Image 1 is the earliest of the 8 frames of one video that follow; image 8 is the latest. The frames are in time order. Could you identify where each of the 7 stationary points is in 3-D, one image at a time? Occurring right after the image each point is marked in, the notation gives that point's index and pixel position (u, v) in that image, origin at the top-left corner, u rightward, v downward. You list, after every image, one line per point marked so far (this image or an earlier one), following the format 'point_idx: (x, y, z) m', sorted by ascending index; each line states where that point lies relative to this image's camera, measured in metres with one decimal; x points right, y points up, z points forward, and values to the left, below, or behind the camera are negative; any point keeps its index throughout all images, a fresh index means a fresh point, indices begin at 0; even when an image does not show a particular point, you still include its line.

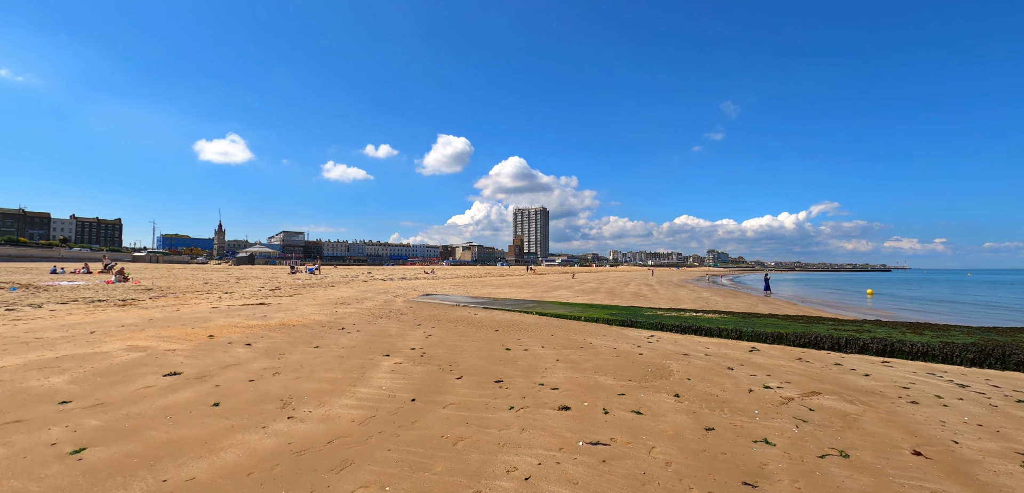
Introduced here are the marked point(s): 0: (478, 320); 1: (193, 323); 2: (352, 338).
0: (-1.2, -2.6, +15.3) m
1: (-11.1, -2.7, +14.9) m
2: (-4.3, -2.5, +11.5) m
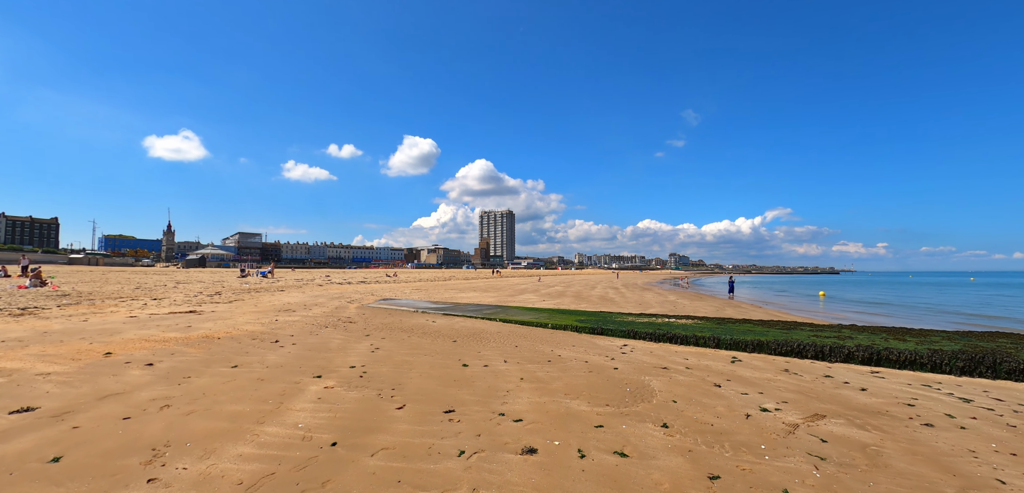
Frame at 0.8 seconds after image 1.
0: (-2.5, -2.7, +13.8) m
1: (-12.3, -2.7, +12.6) m
2: (-5.3, -2.5, +9.8) m
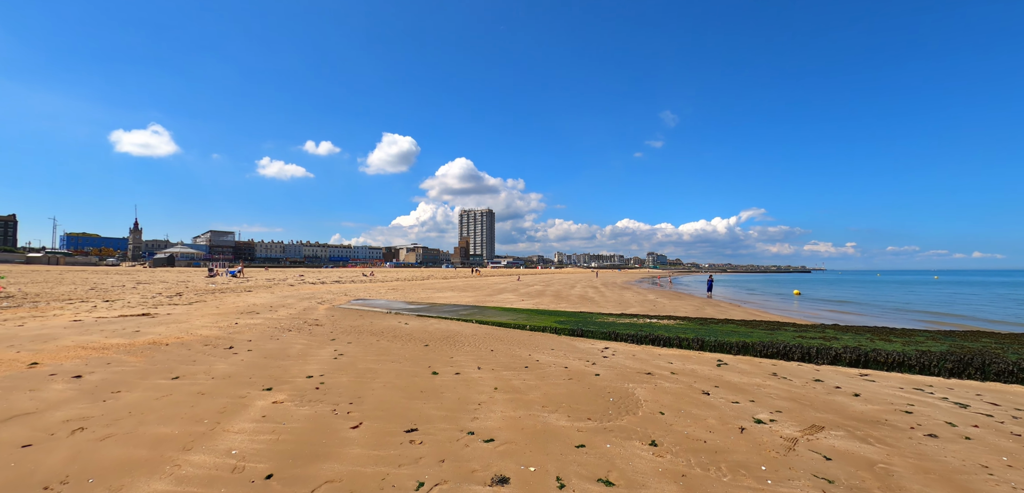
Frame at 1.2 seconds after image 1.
0: (-3.2, -2.6, +13.0) m
1: (-12.9, -2.6, +11.4) m
2: (-5.8, -2.4, +8.9) m
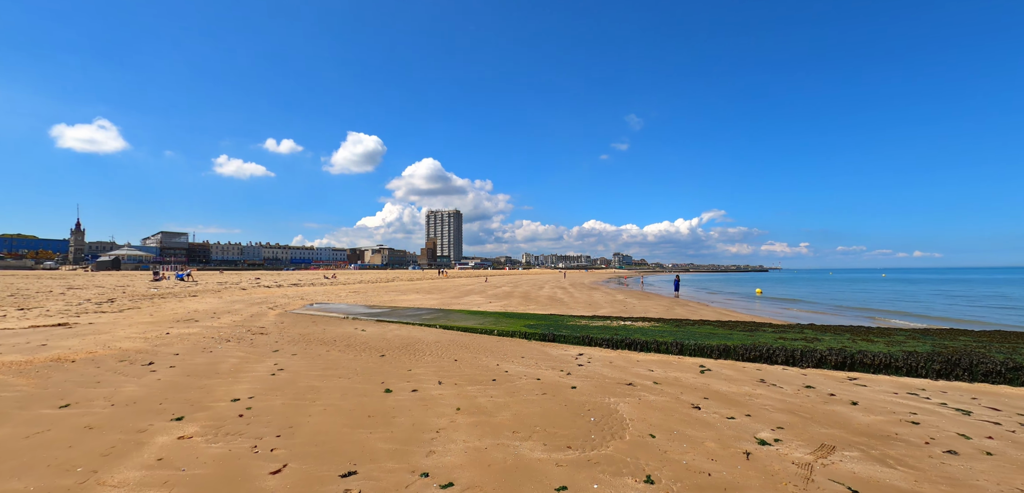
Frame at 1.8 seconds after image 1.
0: (-4.1, -2.6, +11.8) m
1: (-13.7, -2.6, +9.5) m
2: (-6.4, -2.4, +7.5) m
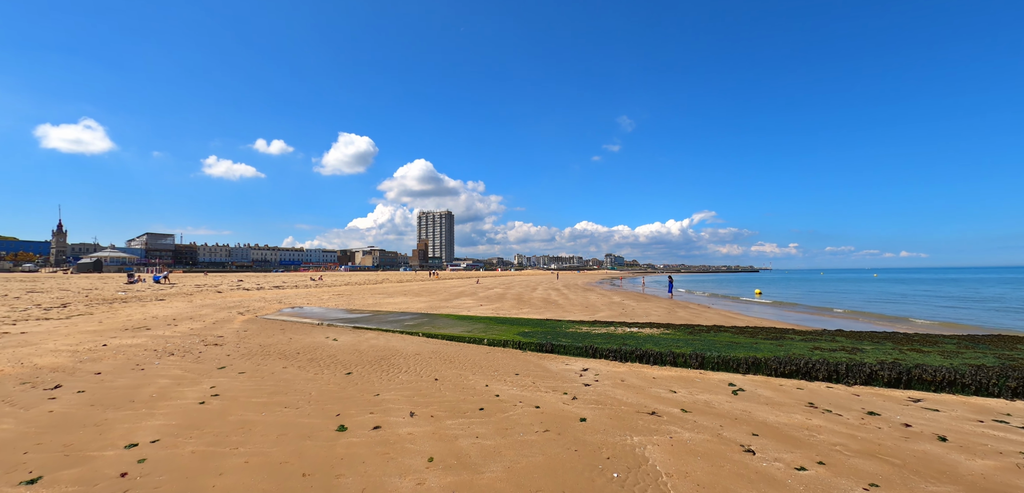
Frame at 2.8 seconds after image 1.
0: (-4.3, -2.5, +10.2) m
1: (-13.9, -2.5, +7.7) m
2: (-6.5, -2.3, +5.8) m
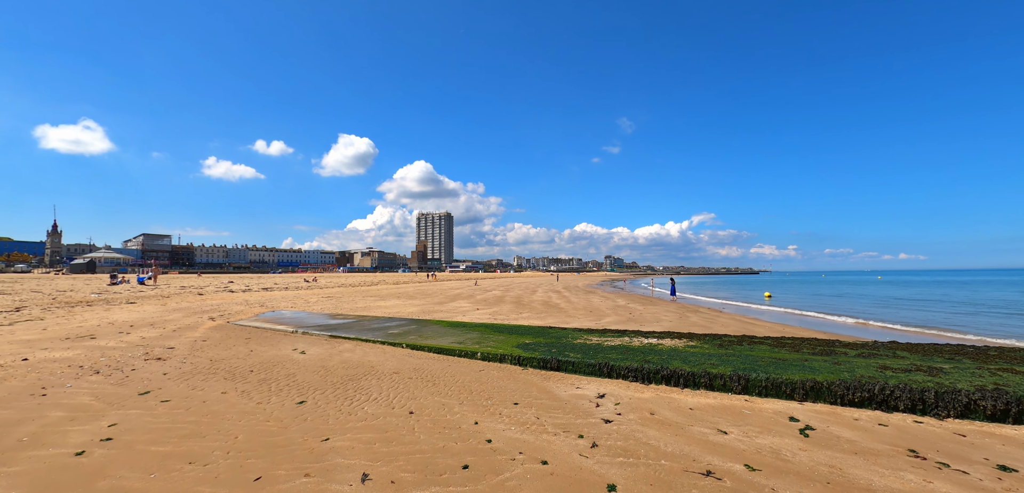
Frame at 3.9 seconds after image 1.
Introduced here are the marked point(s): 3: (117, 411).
0: (-4.3, -2.4, +8.5) m
1: (-13.9, -2.4, +5.9) m
2: (-6.5, -2.2, +4.1) m
3: (-5.4, -2.3, +5.9) m
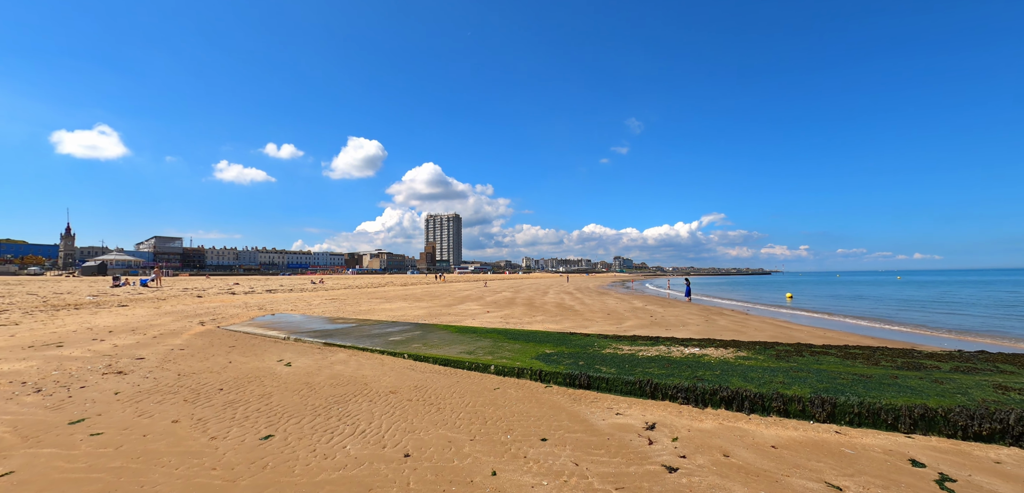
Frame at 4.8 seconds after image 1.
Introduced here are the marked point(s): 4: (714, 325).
0: (-3.9, -2.3, +7.1) m
1: (-13.6, -2.3, +4.8) m
2: (-6.3, -2.1, +2.8) m
3: (-5.1, -2.1, +4.5) m
4: (+8.8, -3.4, +18.6) m
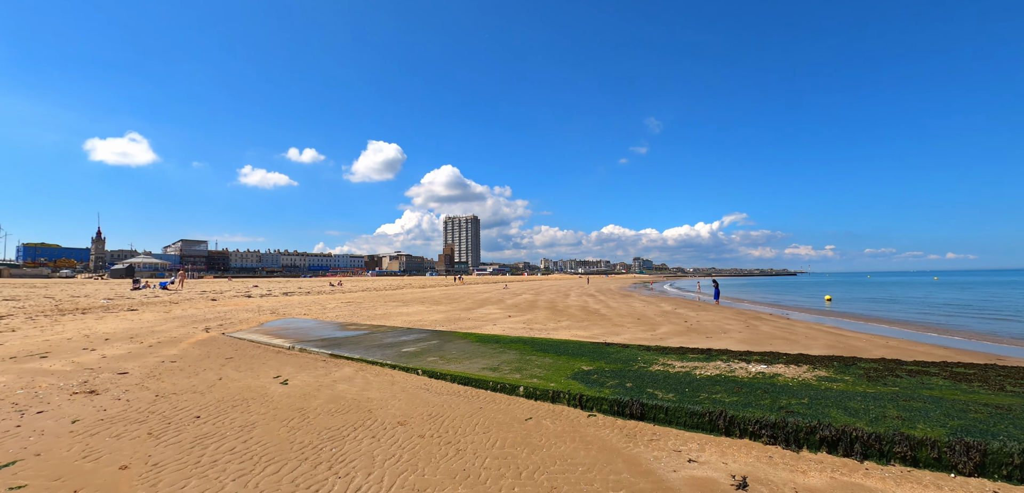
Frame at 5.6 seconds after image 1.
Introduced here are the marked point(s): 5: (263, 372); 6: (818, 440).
0: (-3.5, -2.3, +5.9) m
1: (-13.2, -2.4, +4.0) m
2: (-5.9, -2.1, +1.7) m
3: (-4.7, -2.1, +3.4) m
4: (+9.7, -3.3, +16.9) m
5: (-4.9, -2.4, +8.5) m
6: (+3.4, -2.1, +4.6) m
